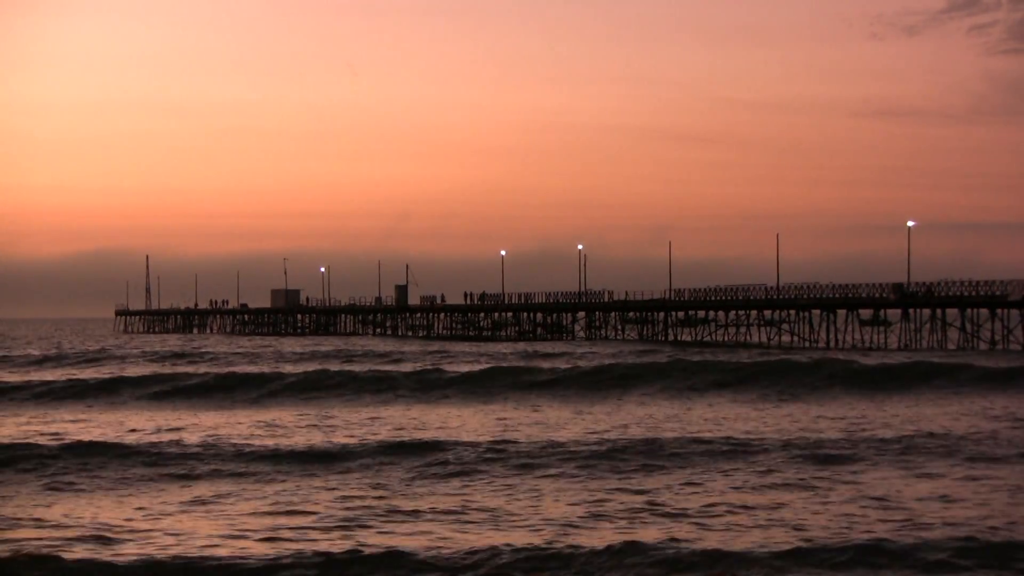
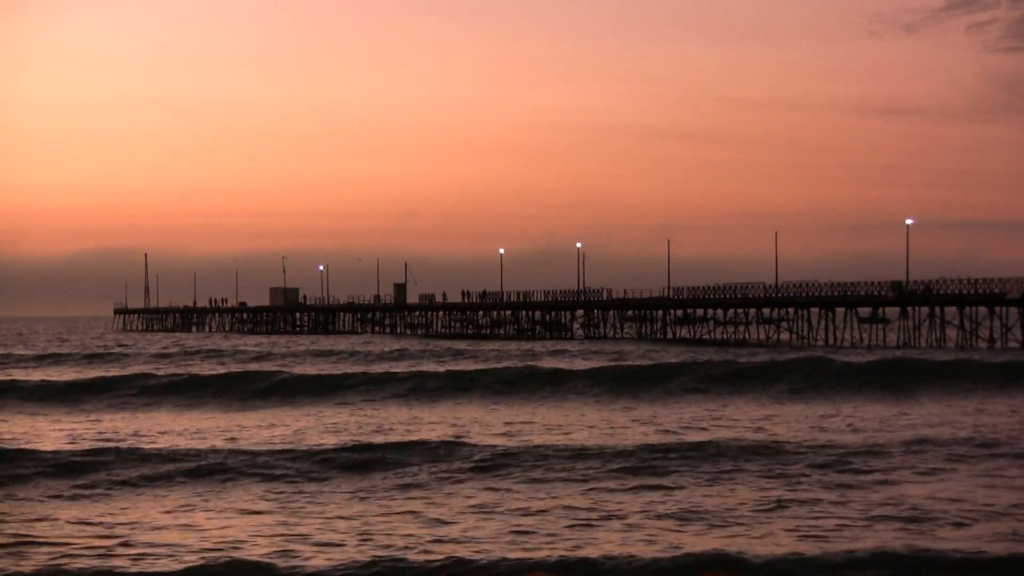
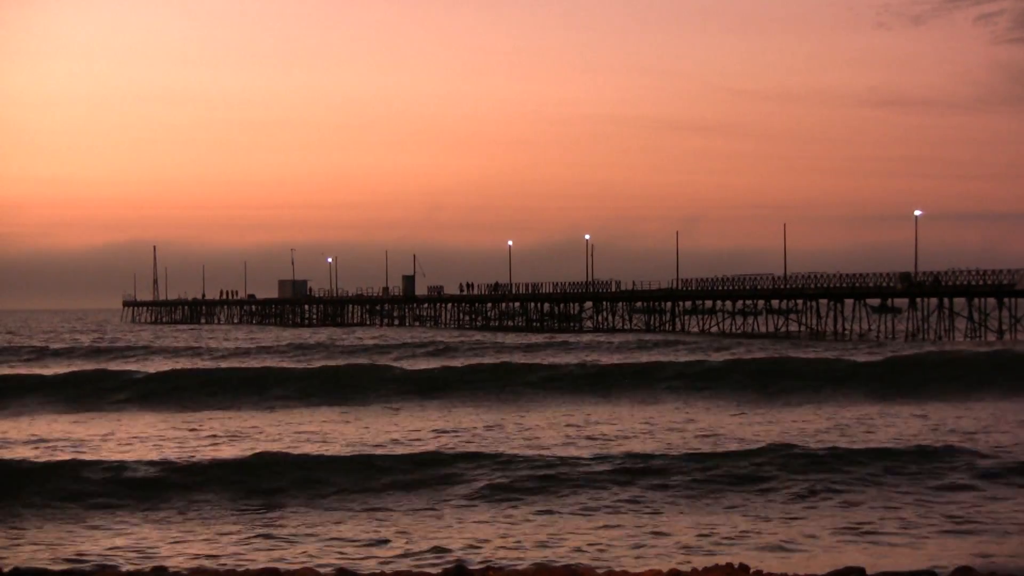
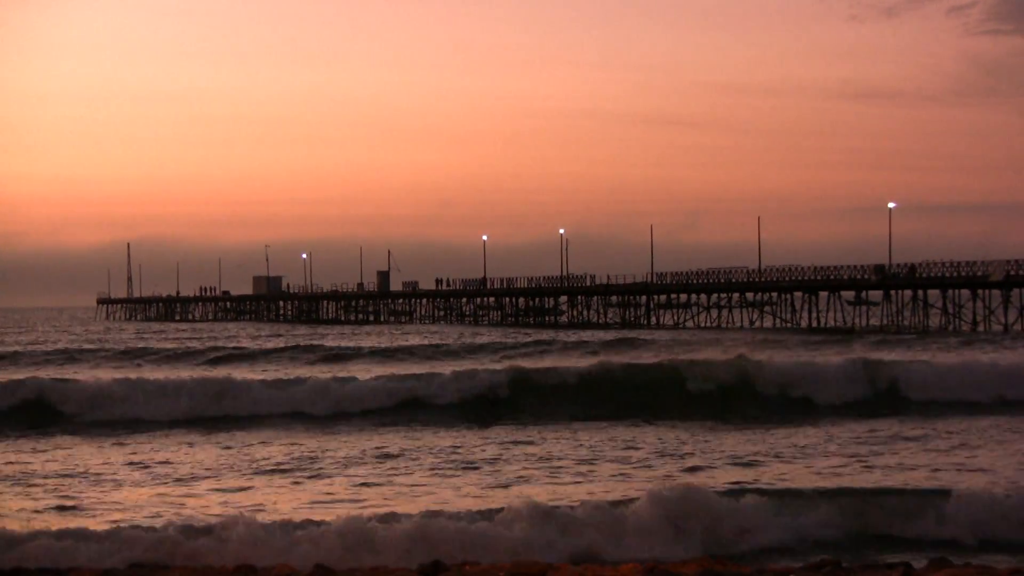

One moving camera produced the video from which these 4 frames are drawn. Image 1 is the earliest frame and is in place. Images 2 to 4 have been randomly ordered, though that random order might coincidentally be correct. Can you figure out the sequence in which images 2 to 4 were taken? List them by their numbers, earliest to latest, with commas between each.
2, 3, 4
